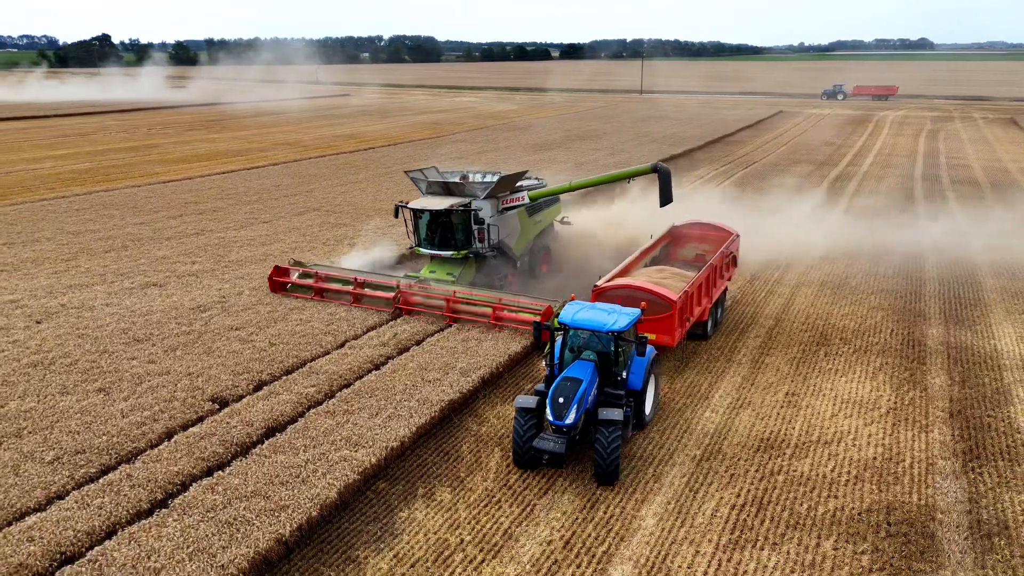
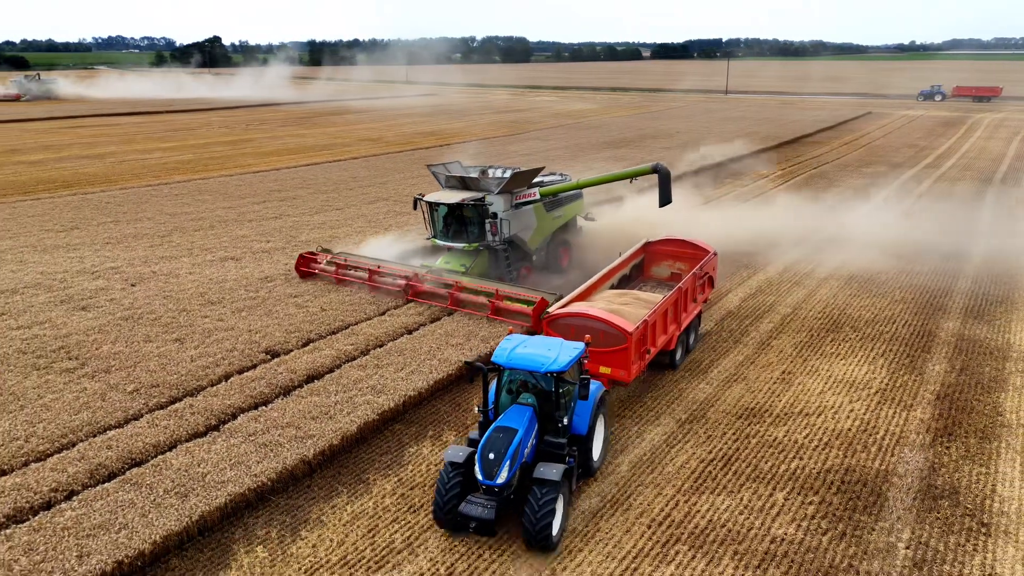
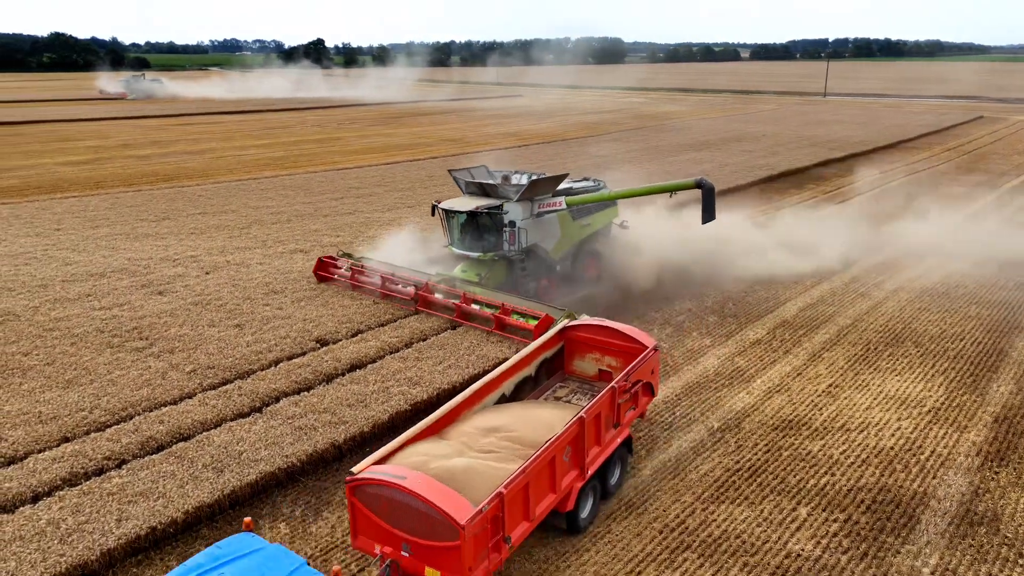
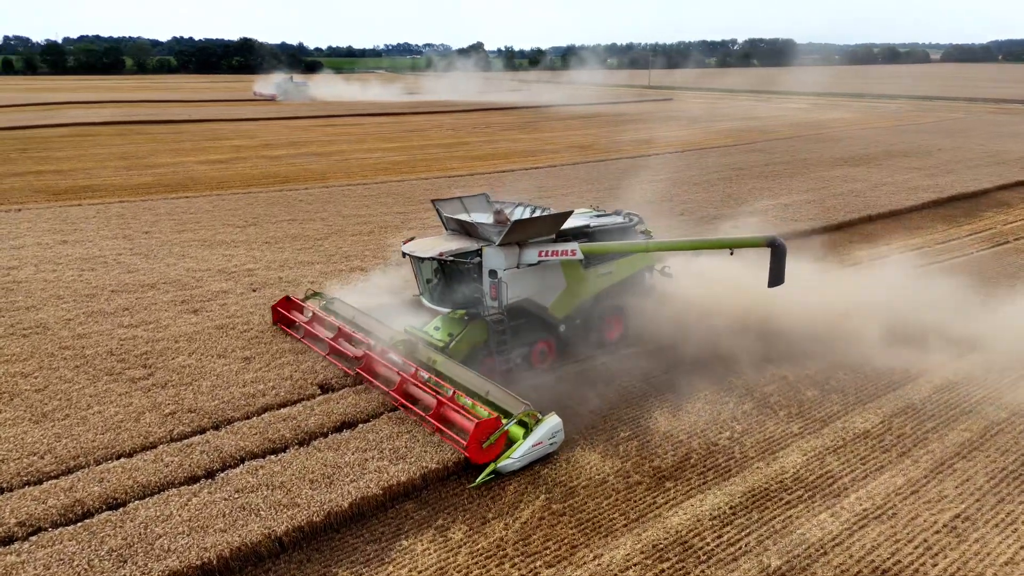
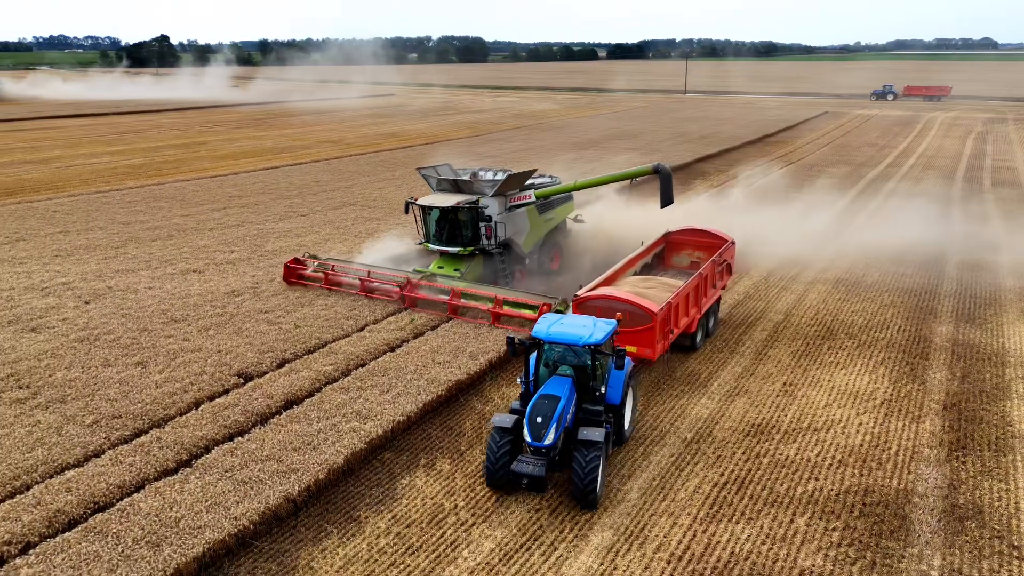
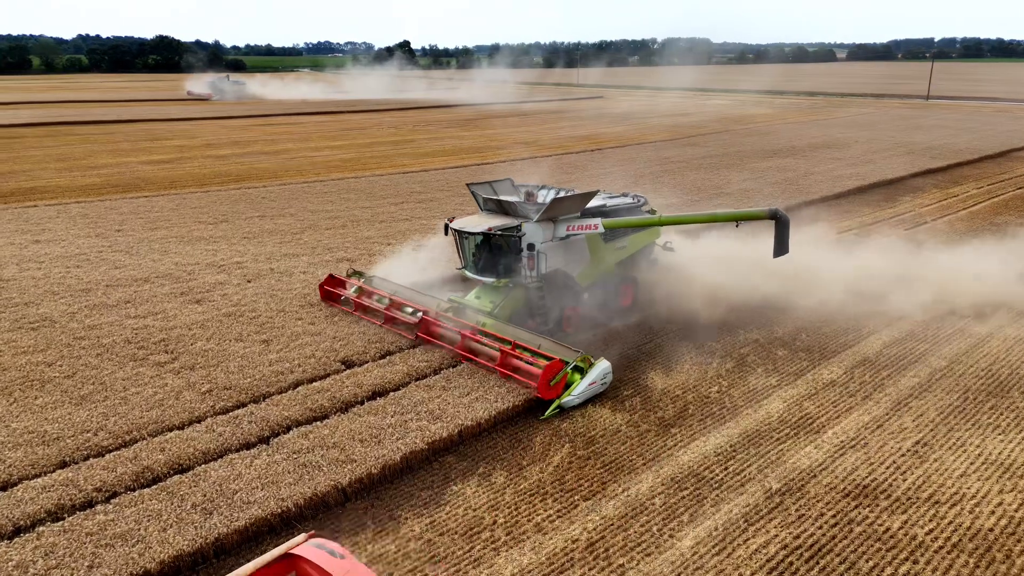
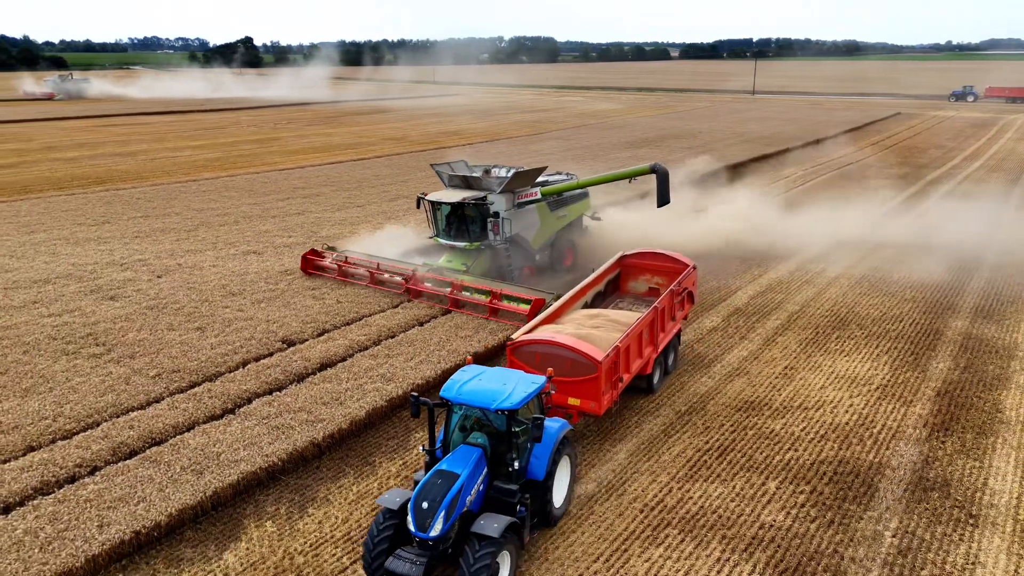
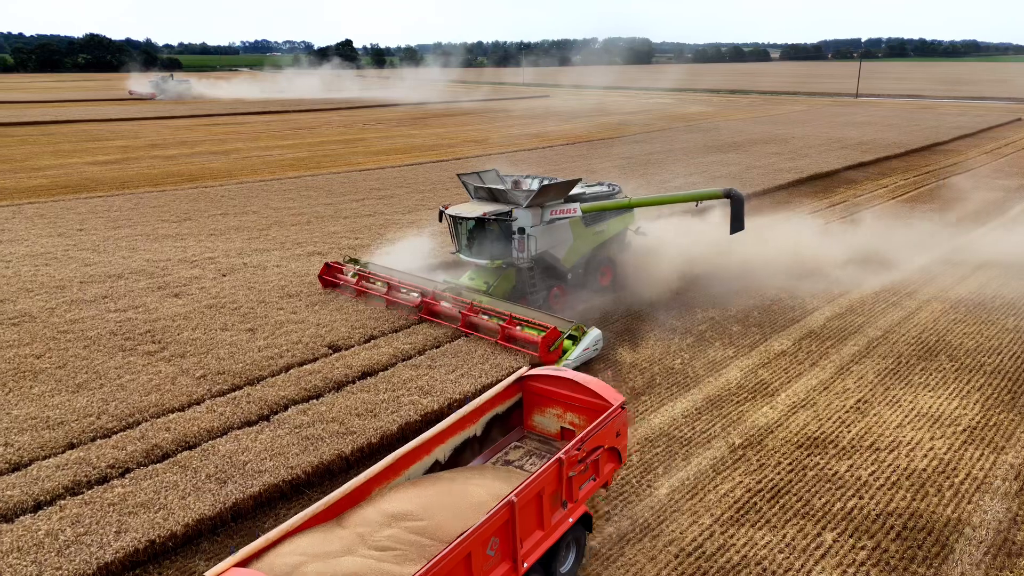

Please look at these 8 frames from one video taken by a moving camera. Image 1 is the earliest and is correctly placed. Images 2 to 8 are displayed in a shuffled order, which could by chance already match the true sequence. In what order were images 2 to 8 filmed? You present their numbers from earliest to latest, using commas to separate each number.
5, 2, 7, 3, 8, 6, 4
